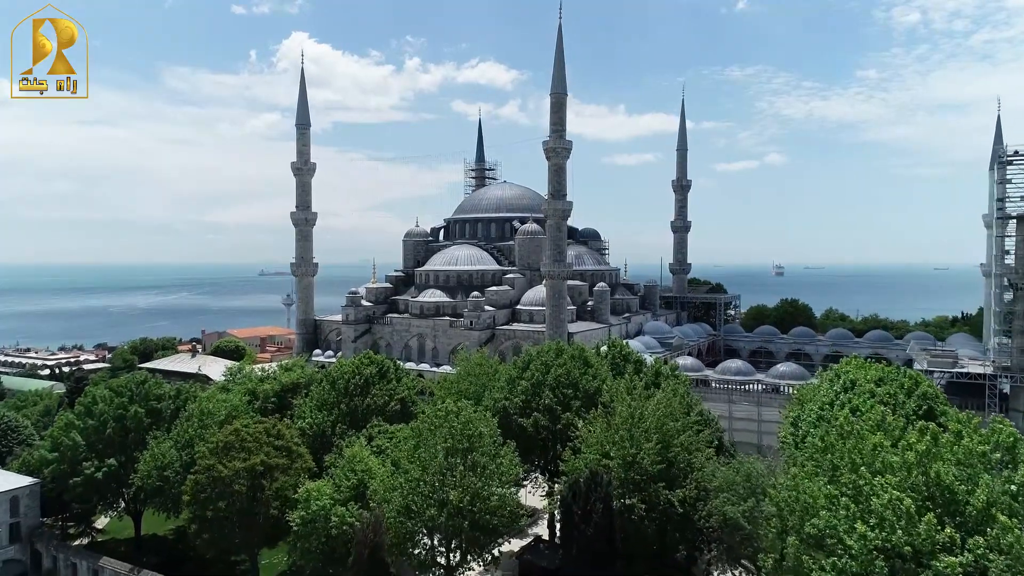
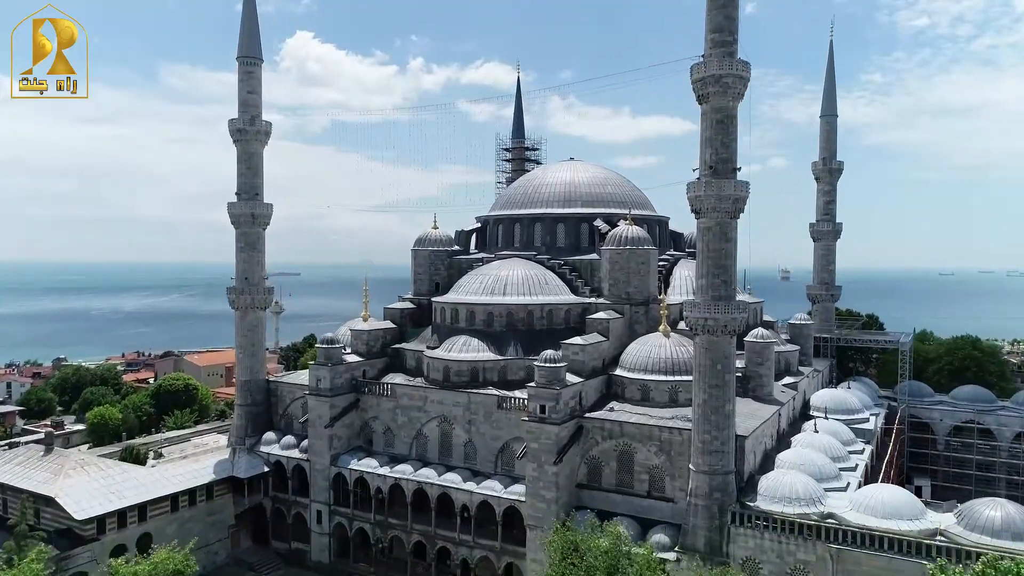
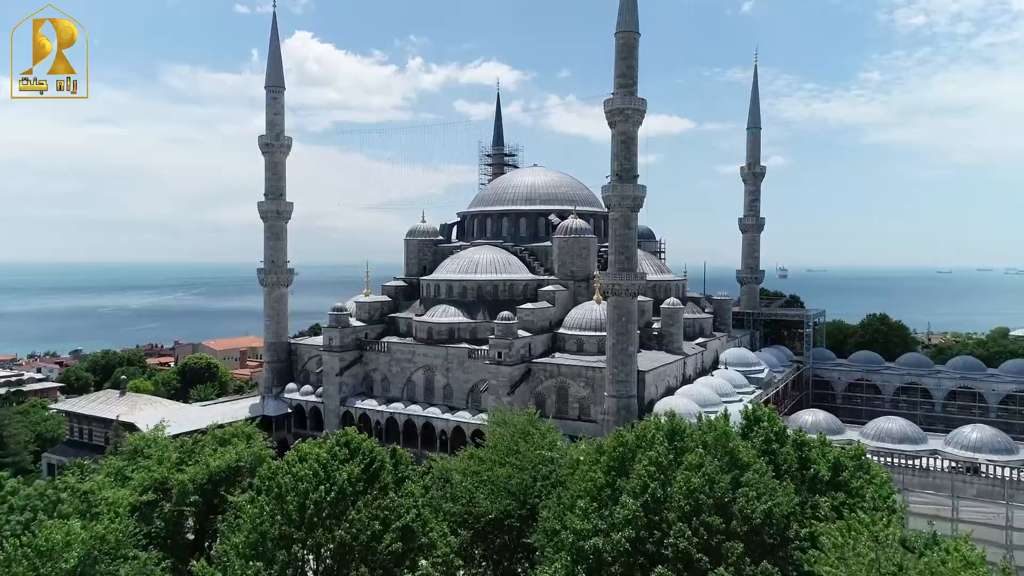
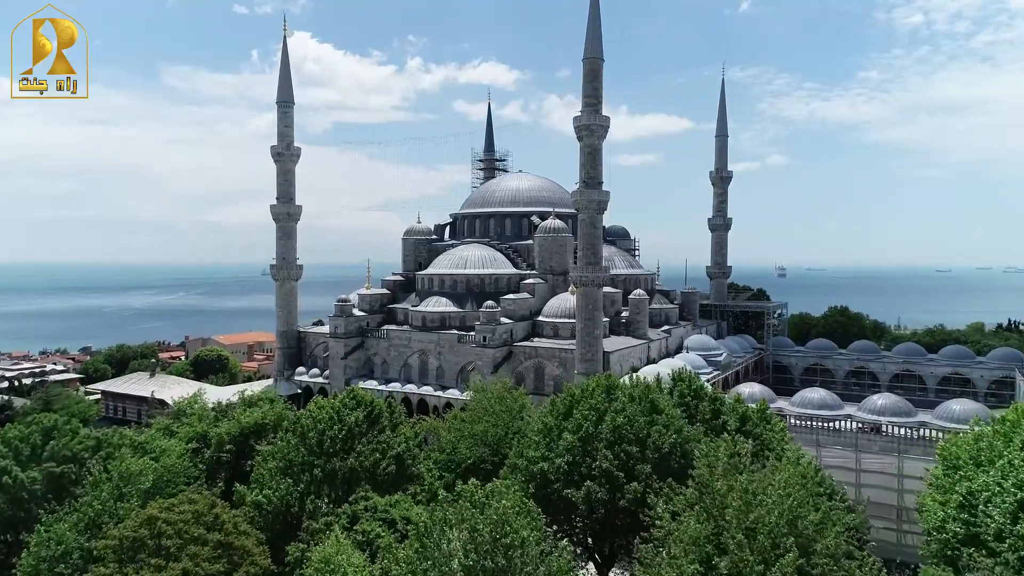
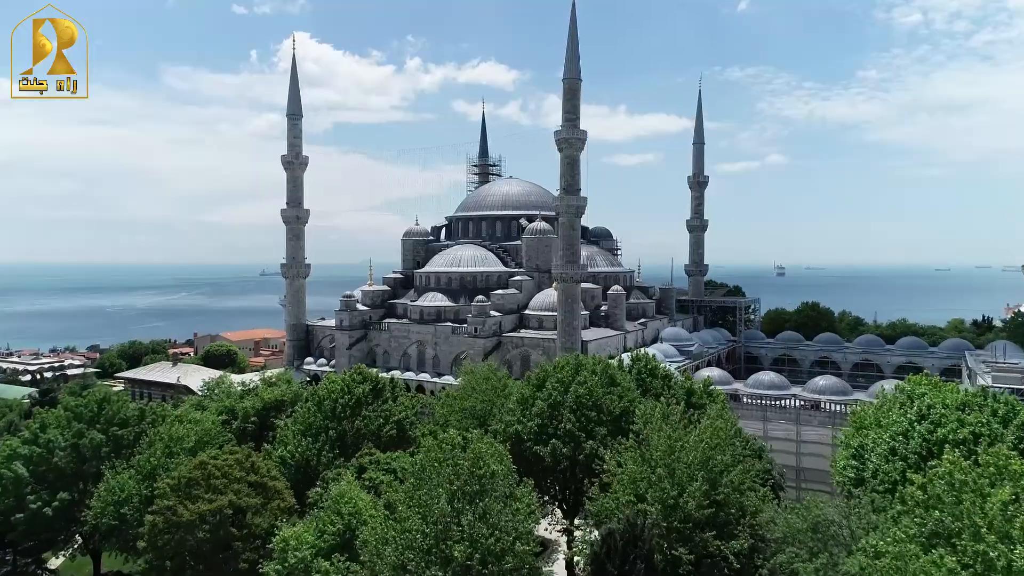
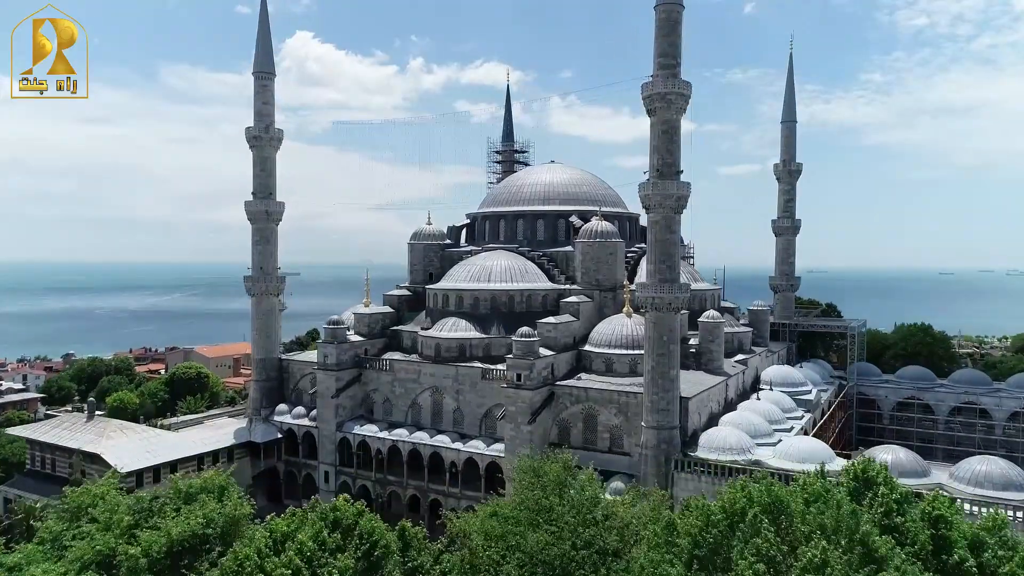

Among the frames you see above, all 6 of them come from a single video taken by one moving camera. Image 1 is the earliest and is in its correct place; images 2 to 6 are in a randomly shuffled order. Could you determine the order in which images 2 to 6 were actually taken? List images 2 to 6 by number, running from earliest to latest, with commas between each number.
5, 4, 3, 6, 2
